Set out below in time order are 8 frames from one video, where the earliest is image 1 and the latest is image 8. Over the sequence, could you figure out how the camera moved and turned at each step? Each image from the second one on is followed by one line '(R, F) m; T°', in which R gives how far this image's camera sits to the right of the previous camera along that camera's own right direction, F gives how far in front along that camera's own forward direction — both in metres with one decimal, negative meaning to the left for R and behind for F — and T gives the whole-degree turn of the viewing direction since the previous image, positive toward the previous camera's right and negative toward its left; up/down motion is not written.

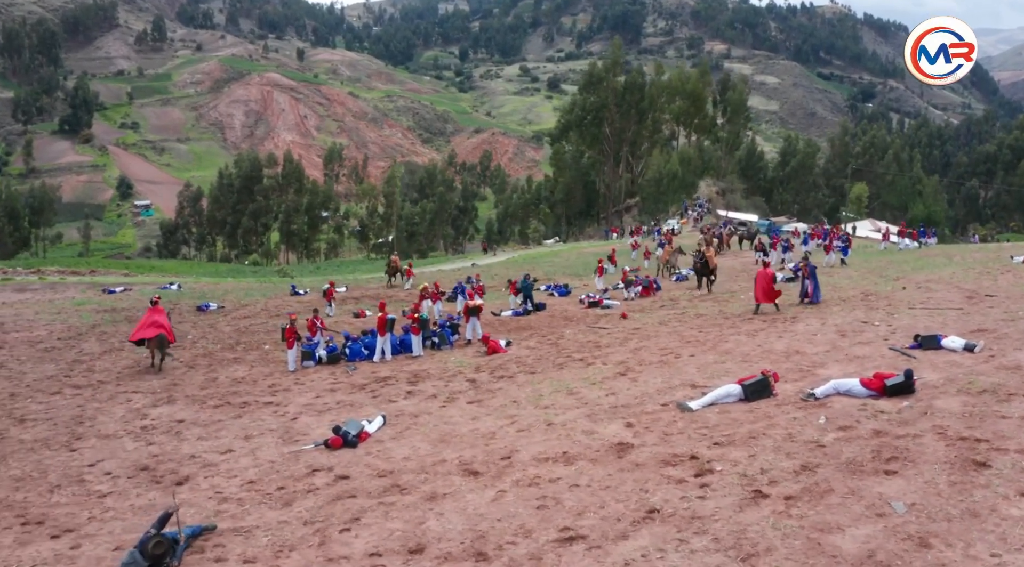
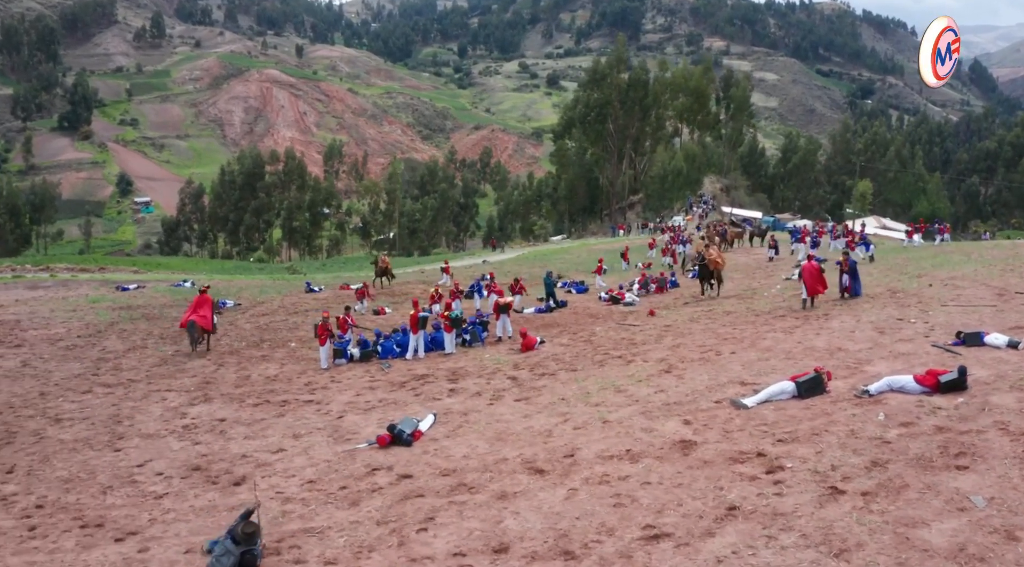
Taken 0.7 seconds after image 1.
(-0.9, +0.1) m; 0°
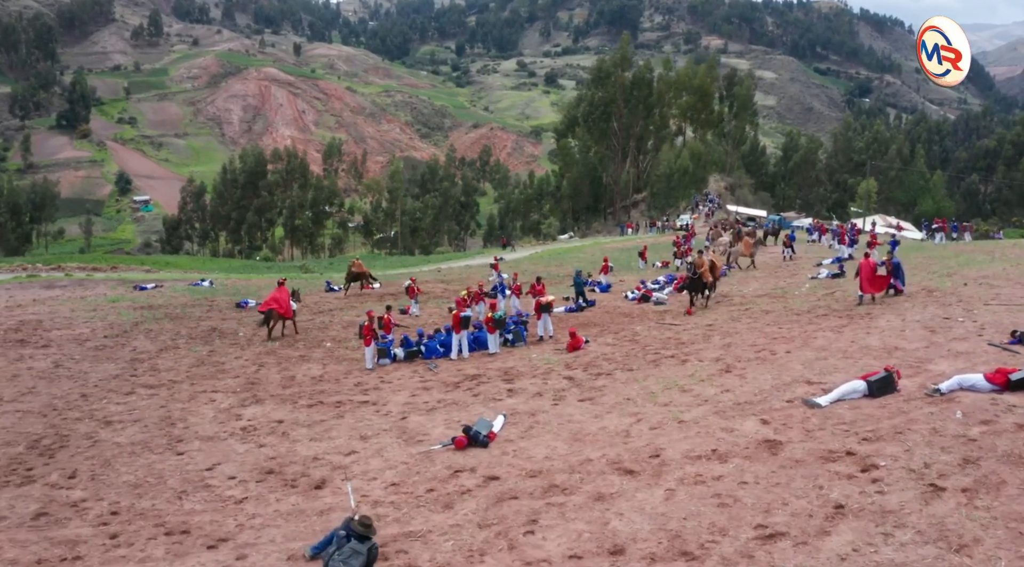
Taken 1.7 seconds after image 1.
(-1.2, 0.0) m; +1°
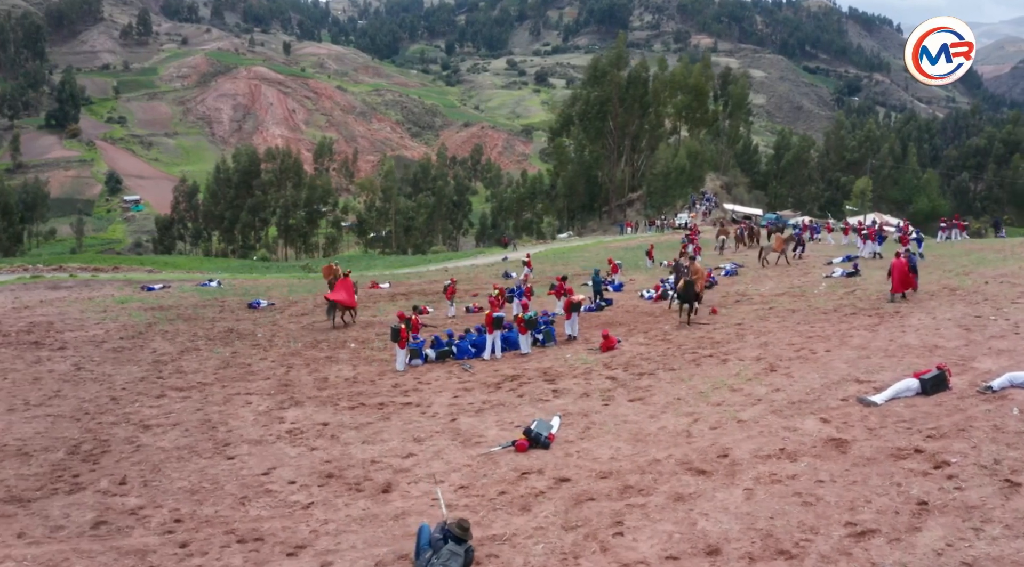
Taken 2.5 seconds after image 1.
(-1.1, 0.0) m; +1°
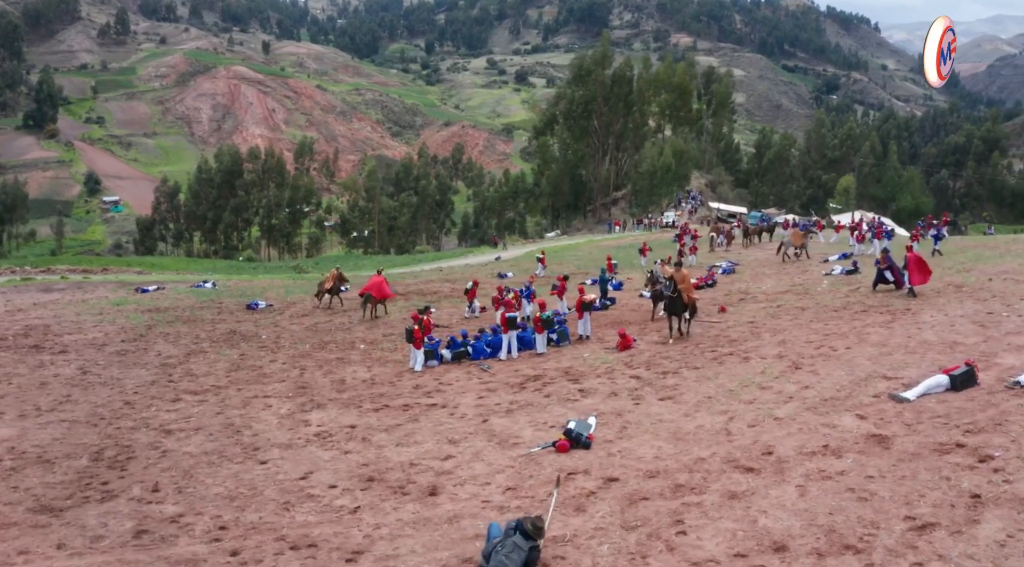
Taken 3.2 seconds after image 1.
(-0.9, 0.0) m; +2°
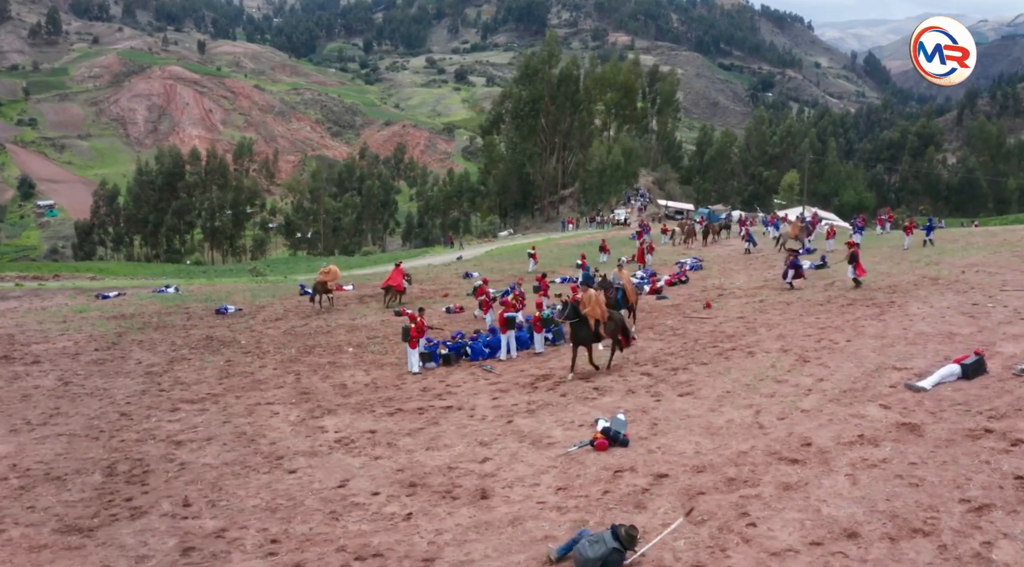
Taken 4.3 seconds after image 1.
(-1.5, 0.0) m; +4°
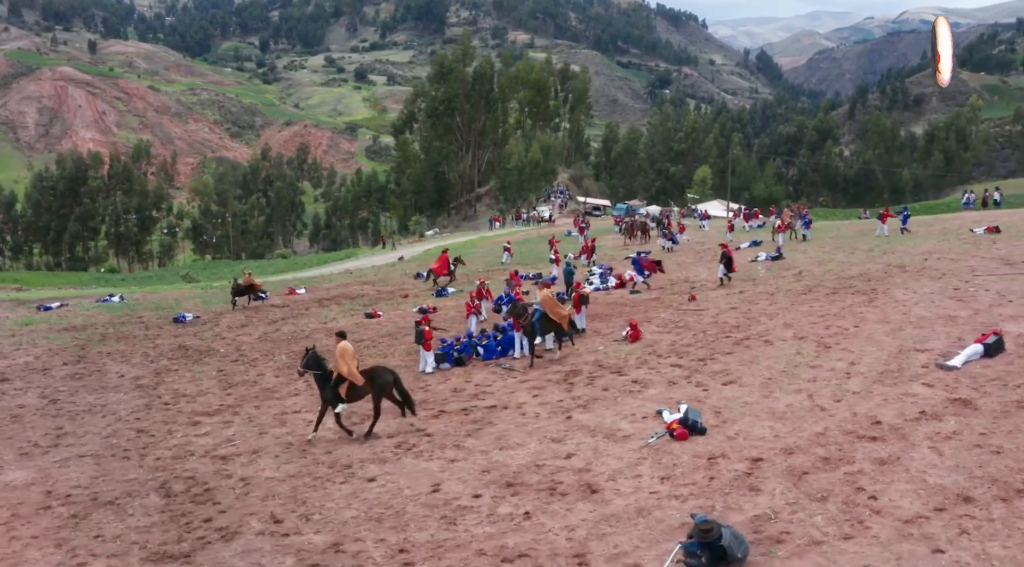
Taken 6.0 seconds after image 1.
(-2.8, -0.2) m; +7°
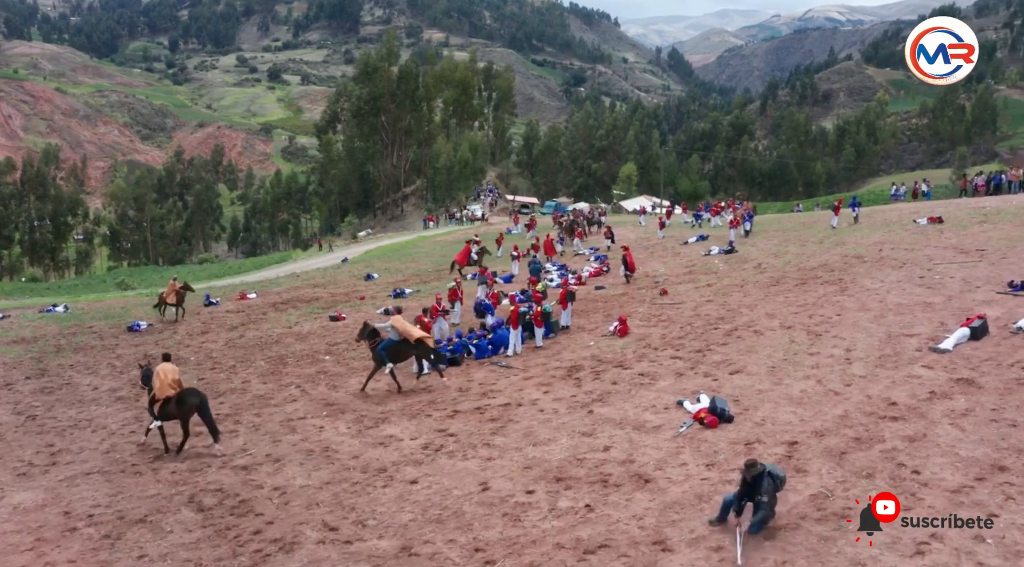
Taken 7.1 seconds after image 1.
(-1.9, -0.2) m; +6°
